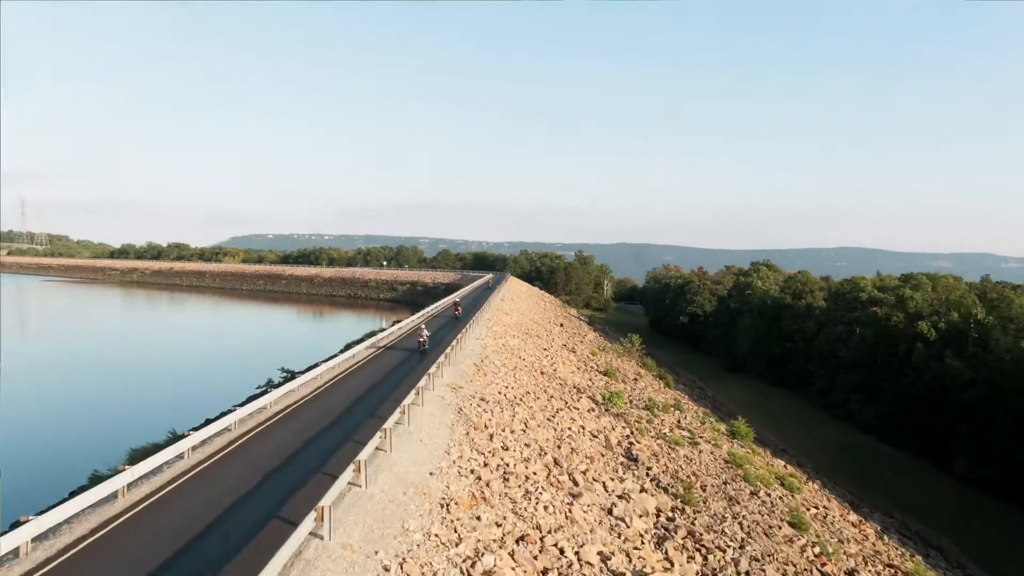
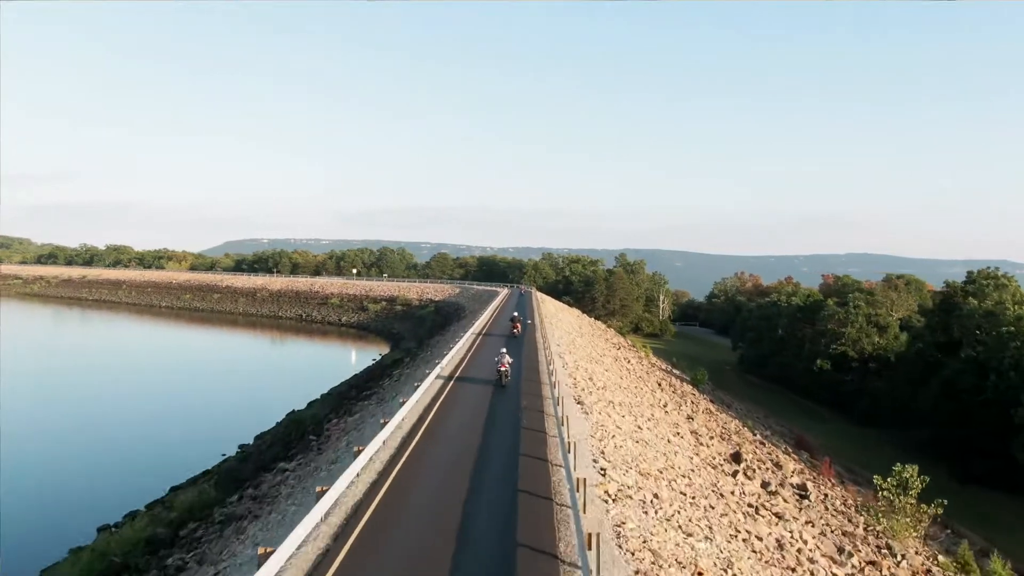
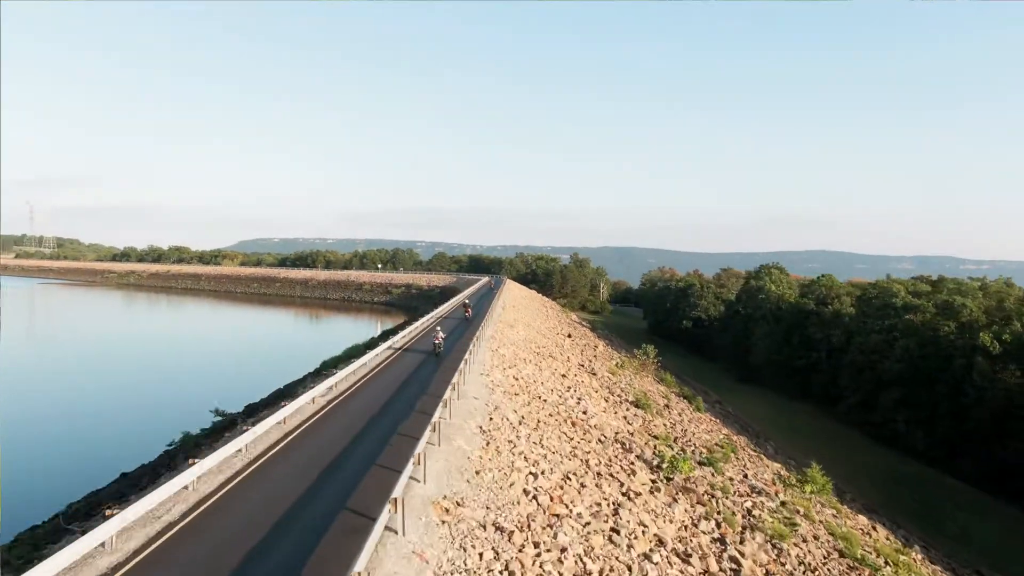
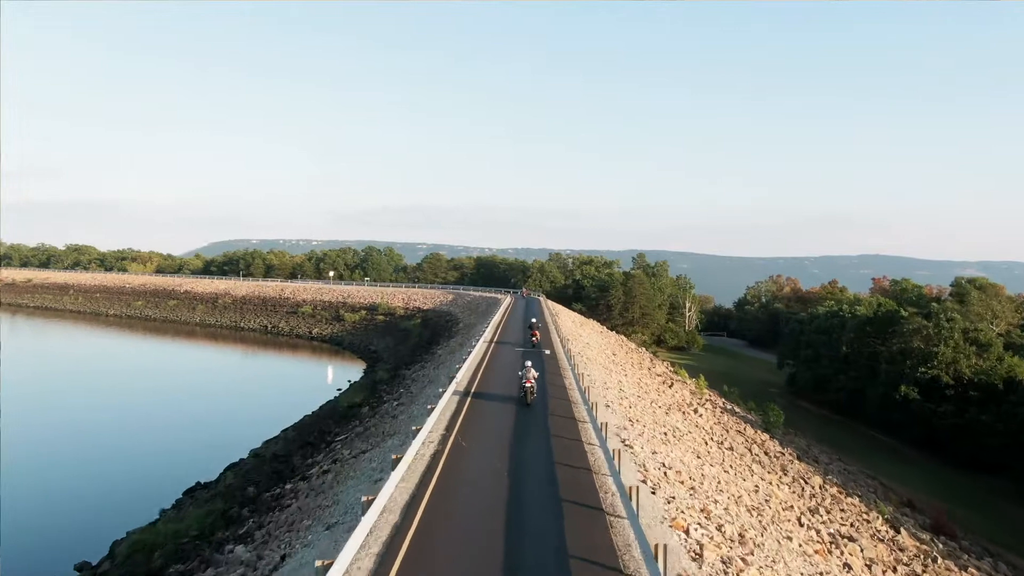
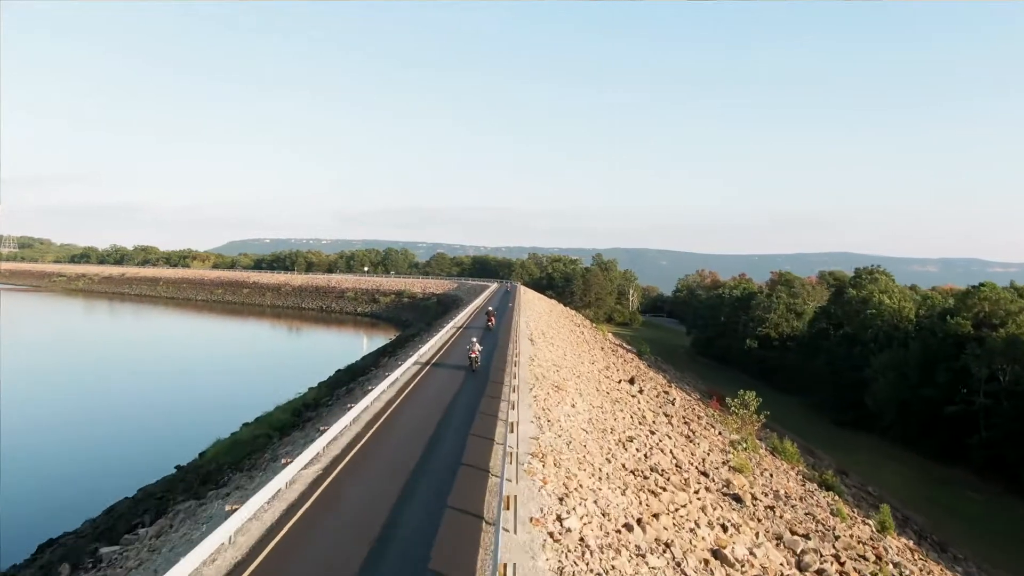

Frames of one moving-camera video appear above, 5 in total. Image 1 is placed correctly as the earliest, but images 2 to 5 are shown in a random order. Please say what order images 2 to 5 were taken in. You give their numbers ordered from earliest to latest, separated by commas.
3, 5, 2, 4
